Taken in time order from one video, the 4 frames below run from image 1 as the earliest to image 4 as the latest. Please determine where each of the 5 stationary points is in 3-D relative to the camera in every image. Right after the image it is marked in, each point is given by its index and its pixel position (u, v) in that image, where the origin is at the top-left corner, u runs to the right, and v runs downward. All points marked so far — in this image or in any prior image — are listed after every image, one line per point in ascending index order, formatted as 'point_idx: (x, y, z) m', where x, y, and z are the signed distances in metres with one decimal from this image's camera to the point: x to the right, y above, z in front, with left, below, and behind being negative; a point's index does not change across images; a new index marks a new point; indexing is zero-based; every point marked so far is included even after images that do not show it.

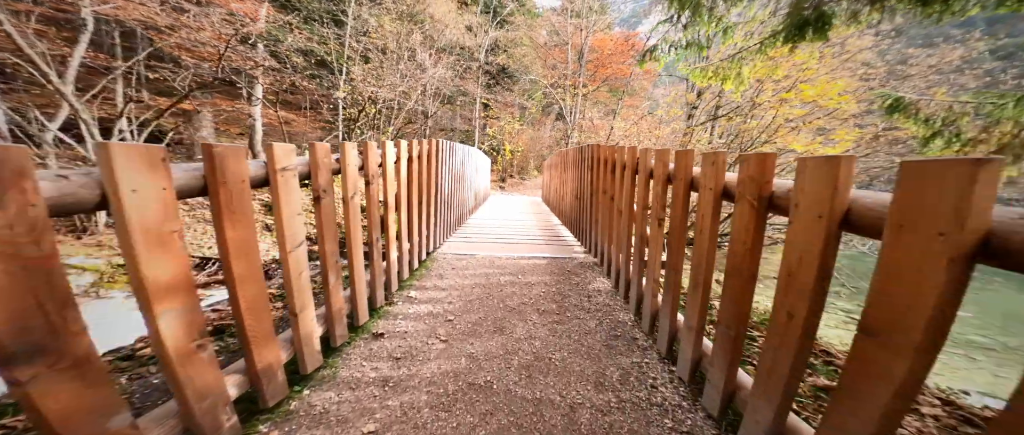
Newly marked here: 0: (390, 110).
0: (-3.2, +2.9, +9.3) m
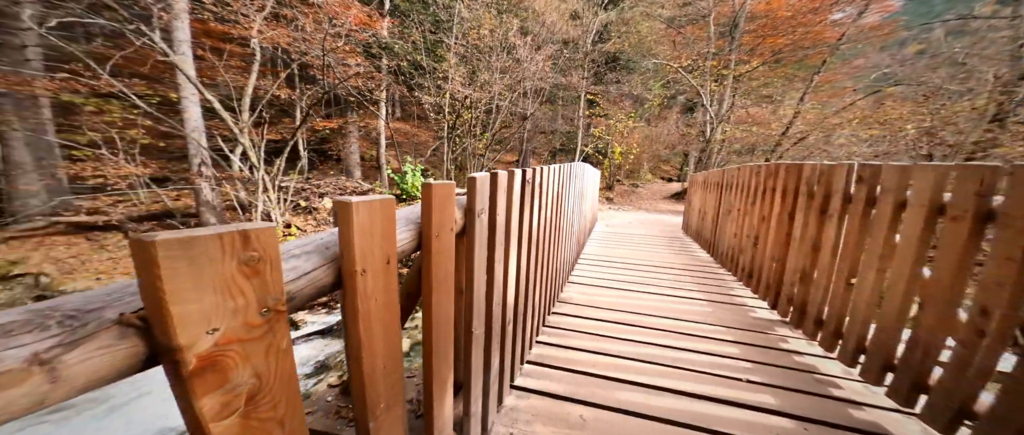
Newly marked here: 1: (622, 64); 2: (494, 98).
0: (-0.6, +2.5, +8.2) m
1: (+3.9, +5.4, +12.1) m
2: (-0.4, +2.6, +7.5) m
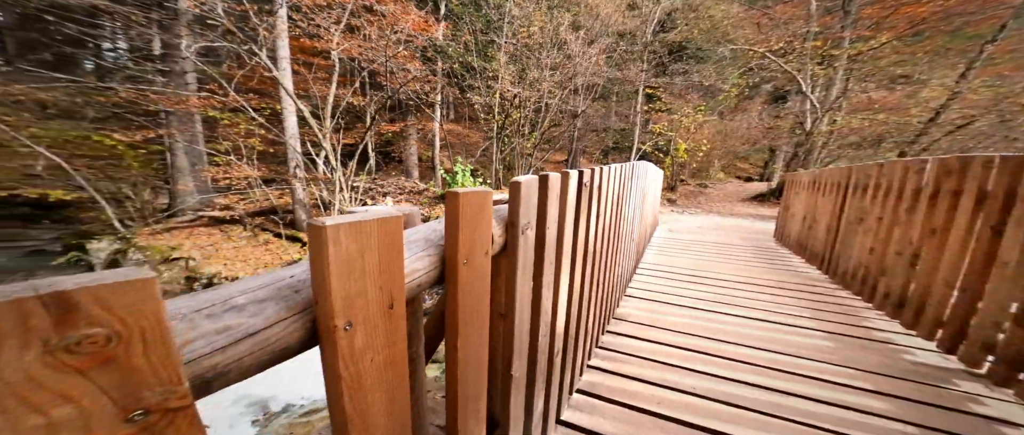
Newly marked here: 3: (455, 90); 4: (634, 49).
0: (+0.5, +2.5, +8.1) m
1: (+5.6, +5.3, +11.2) m
2: (+0.7, +2.6, +7.3) m
3: (-1.2, +2.6, +7.0) m
4: (+3.4, +4.7, +9.5) m
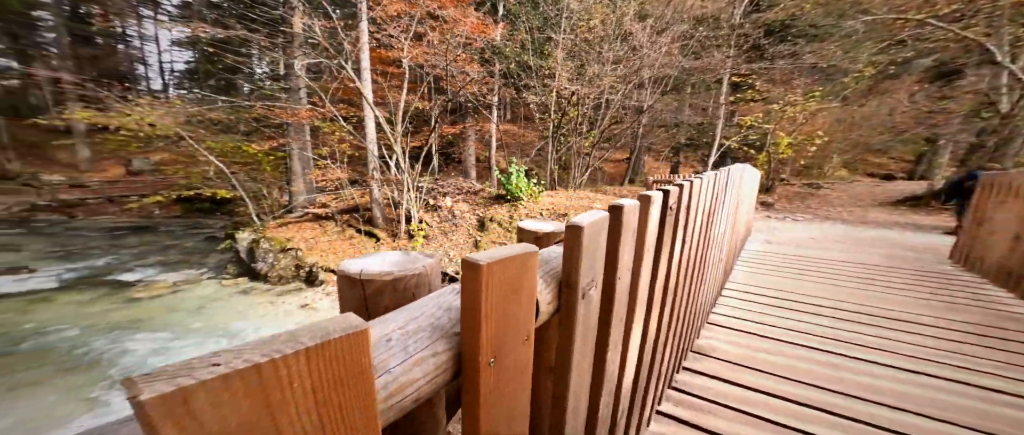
0: (+1.9, +2.4, +7.7) m
1: (+7.5, +5.2, +9.9) m
2: (+1.9, +2.6, +7.0) m
3: (0.0, +2.6, +7.0) m
4: (+5.0, +4.6, +8.6) m
